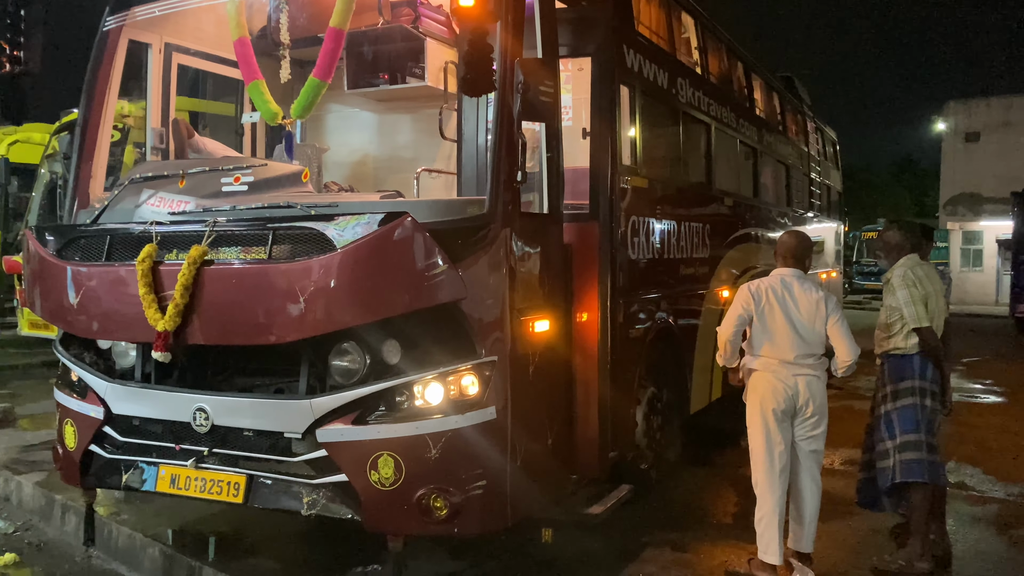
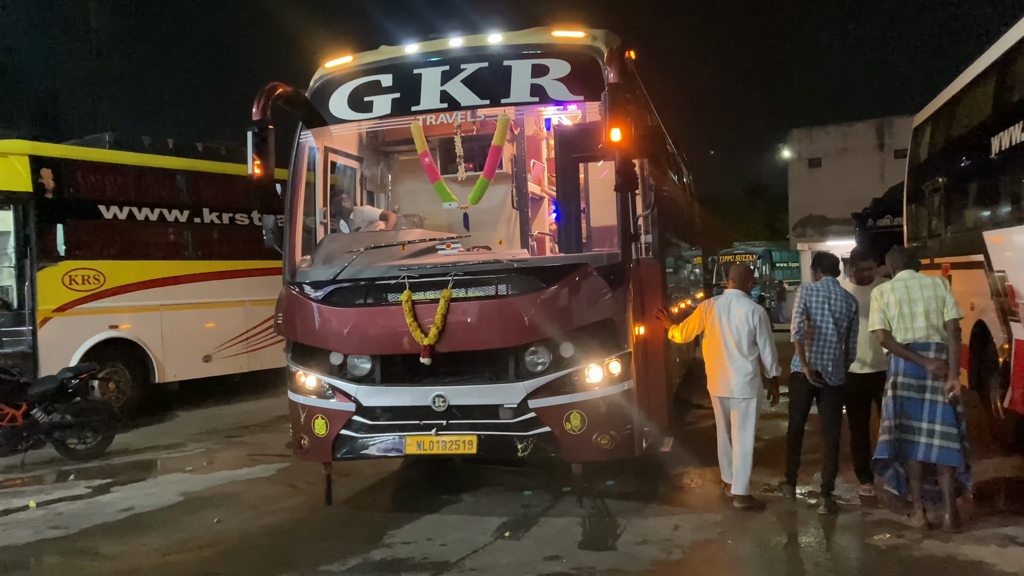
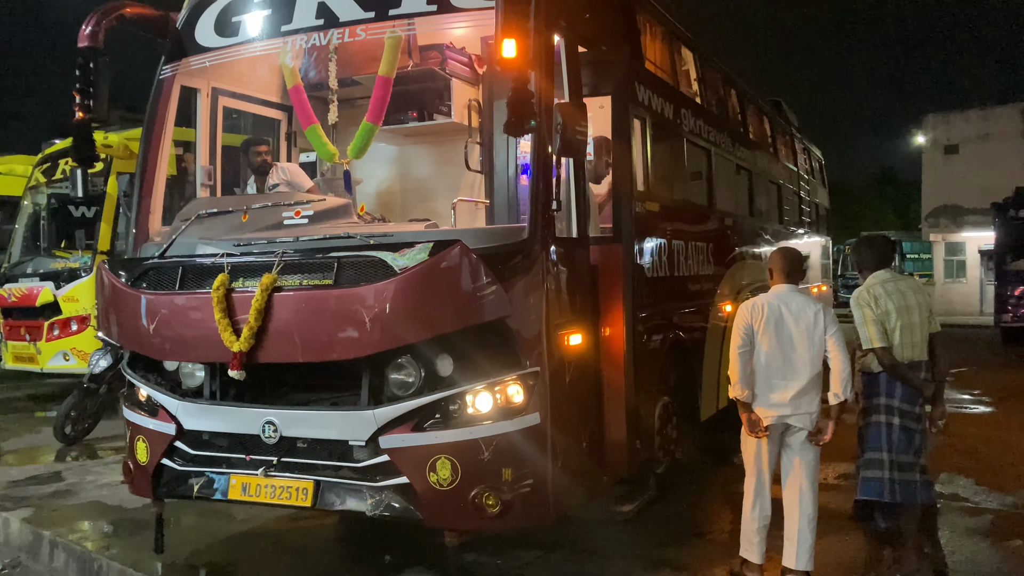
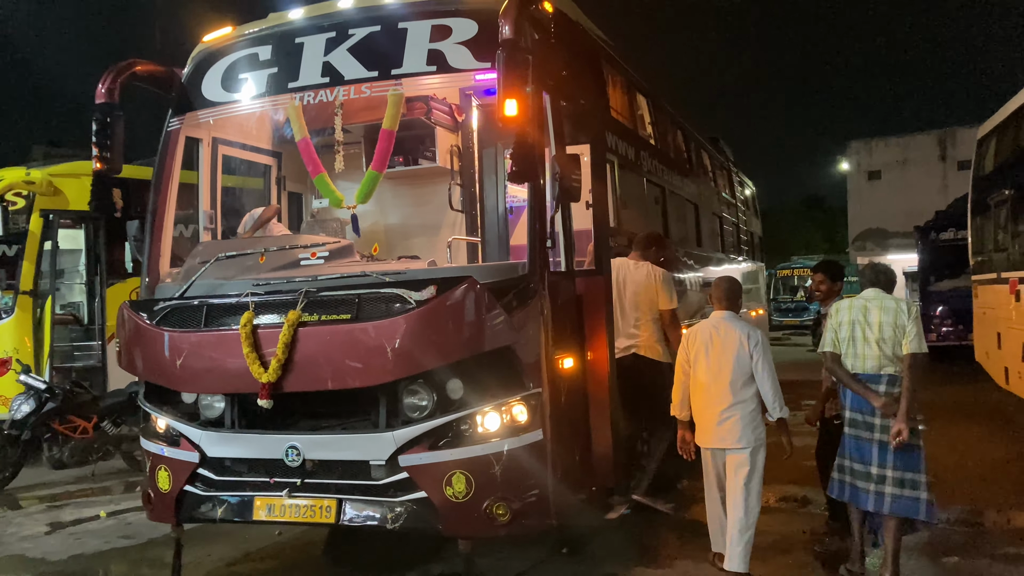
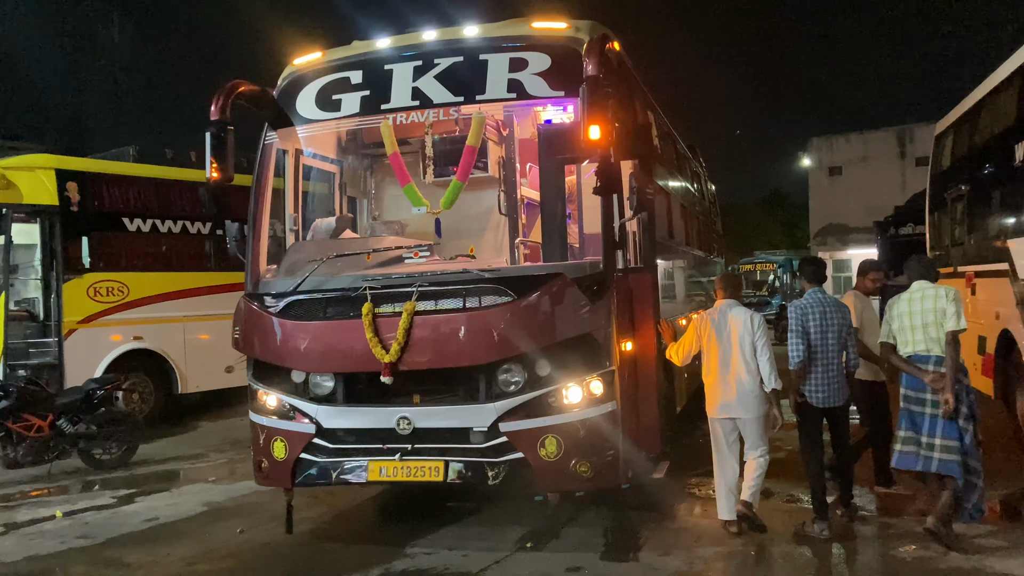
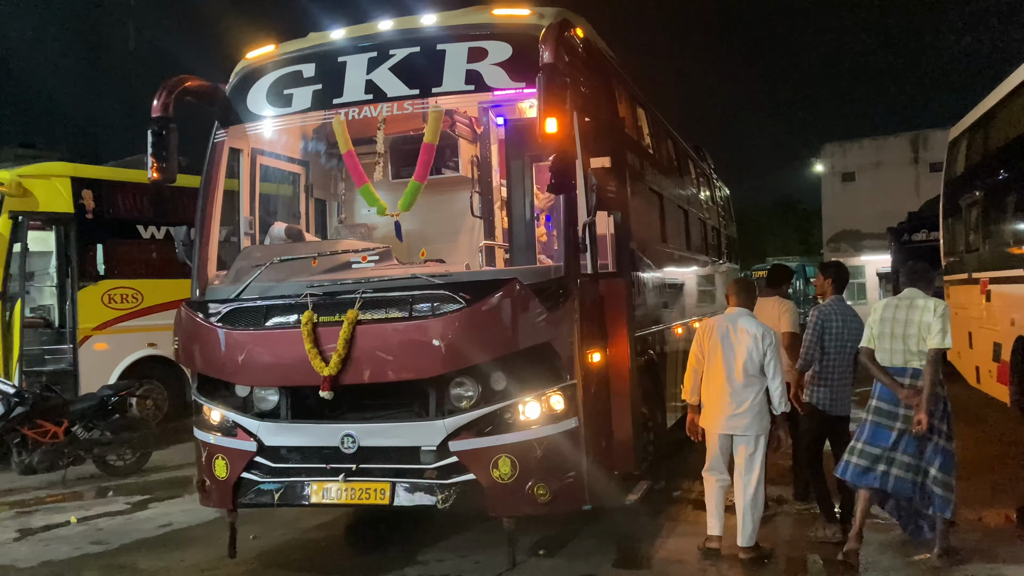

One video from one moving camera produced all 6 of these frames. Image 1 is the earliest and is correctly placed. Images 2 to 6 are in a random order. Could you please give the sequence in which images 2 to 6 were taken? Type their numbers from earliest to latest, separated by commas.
3, 4, 6, 5, 2
